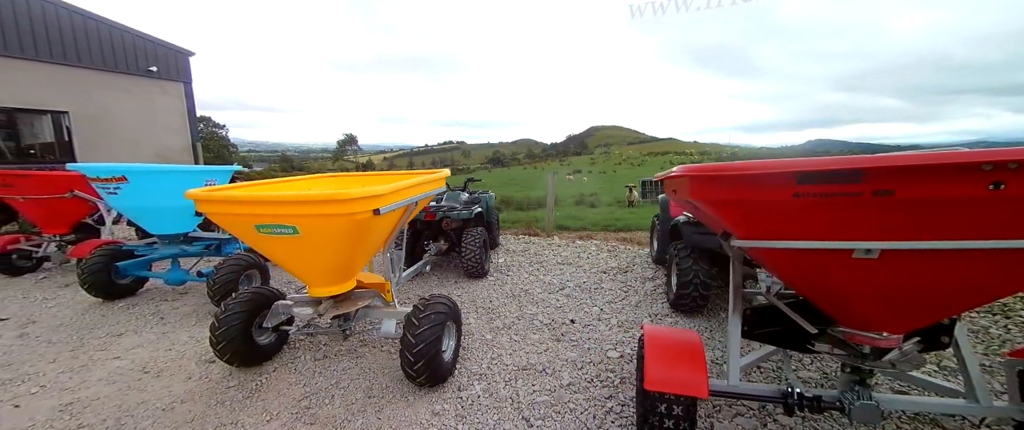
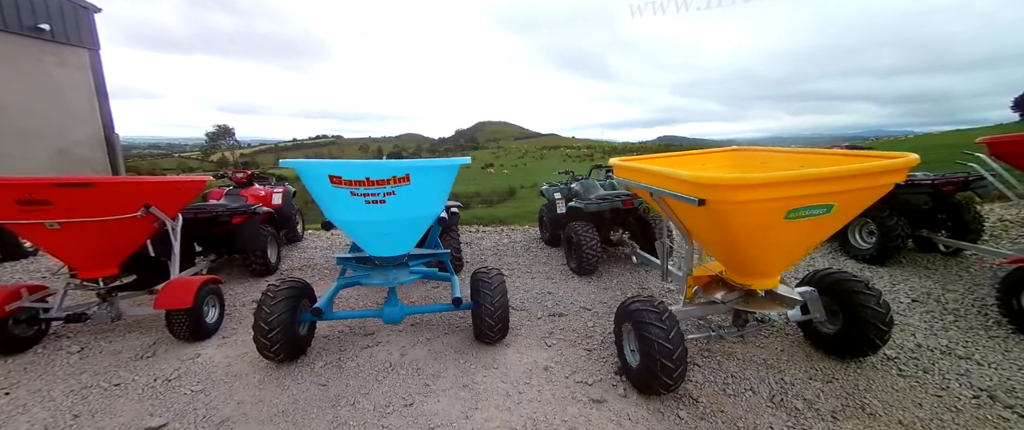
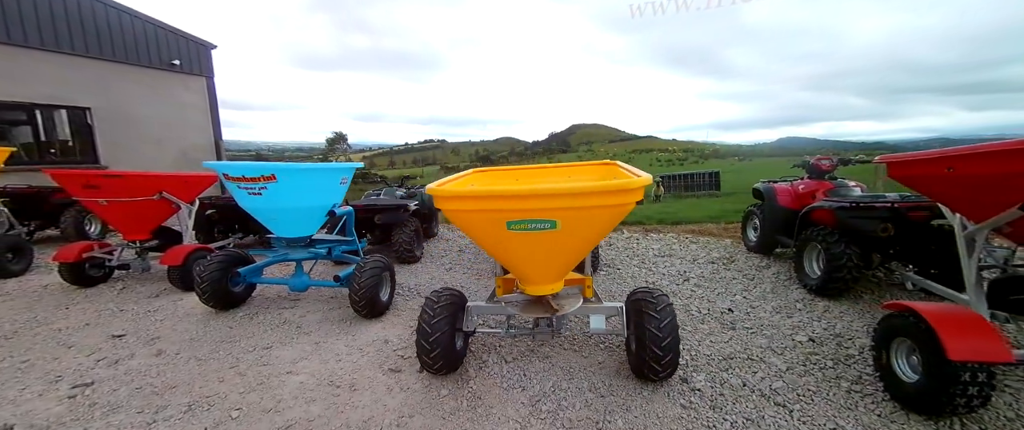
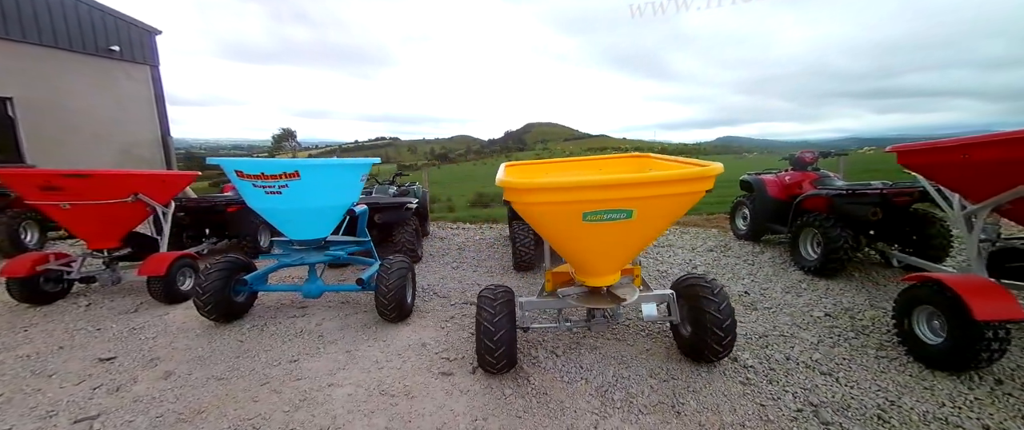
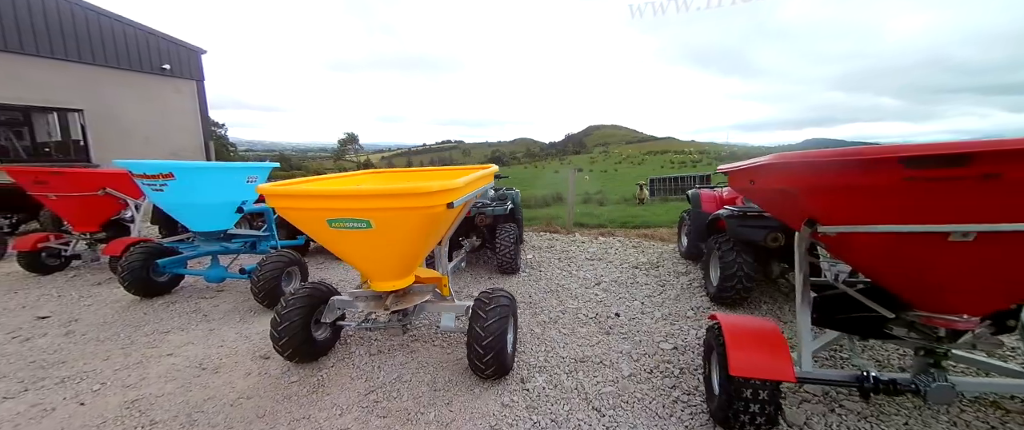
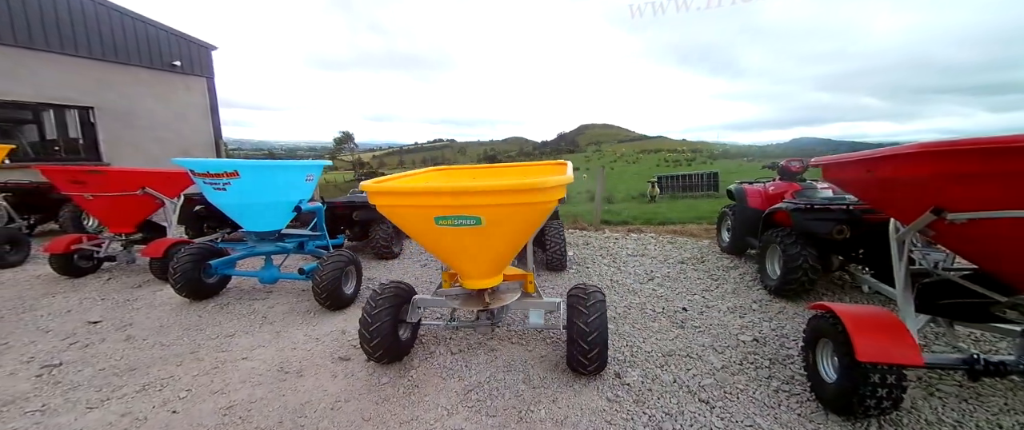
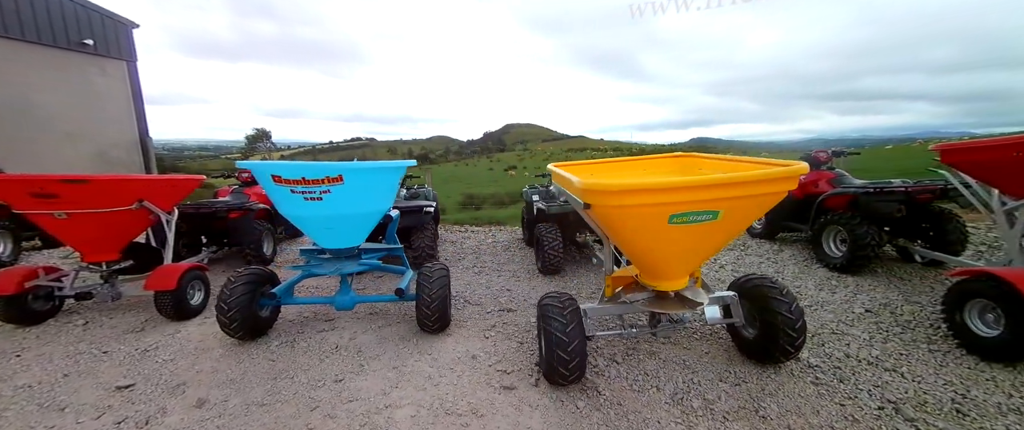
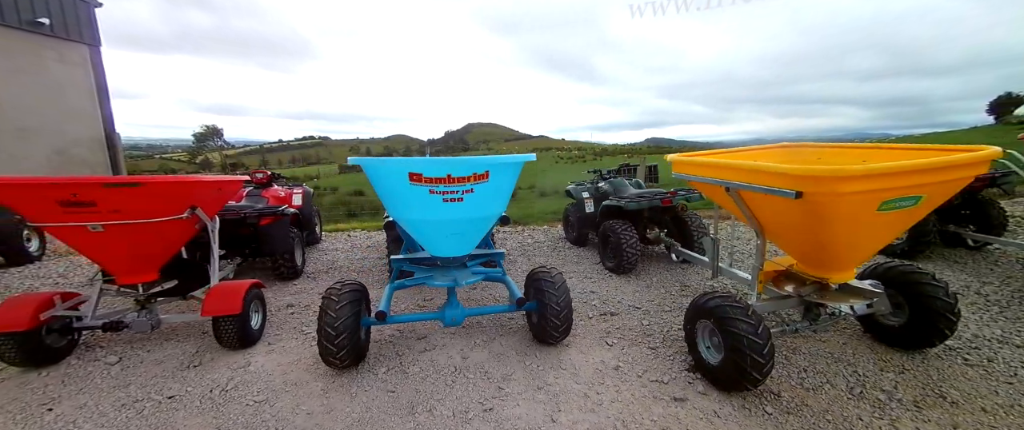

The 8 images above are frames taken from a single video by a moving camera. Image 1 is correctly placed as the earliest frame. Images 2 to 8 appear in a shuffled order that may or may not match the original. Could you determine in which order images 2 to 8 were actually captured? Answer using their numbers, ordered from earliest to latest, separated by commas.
5, 6, 3, 4, 7, 2, 8
